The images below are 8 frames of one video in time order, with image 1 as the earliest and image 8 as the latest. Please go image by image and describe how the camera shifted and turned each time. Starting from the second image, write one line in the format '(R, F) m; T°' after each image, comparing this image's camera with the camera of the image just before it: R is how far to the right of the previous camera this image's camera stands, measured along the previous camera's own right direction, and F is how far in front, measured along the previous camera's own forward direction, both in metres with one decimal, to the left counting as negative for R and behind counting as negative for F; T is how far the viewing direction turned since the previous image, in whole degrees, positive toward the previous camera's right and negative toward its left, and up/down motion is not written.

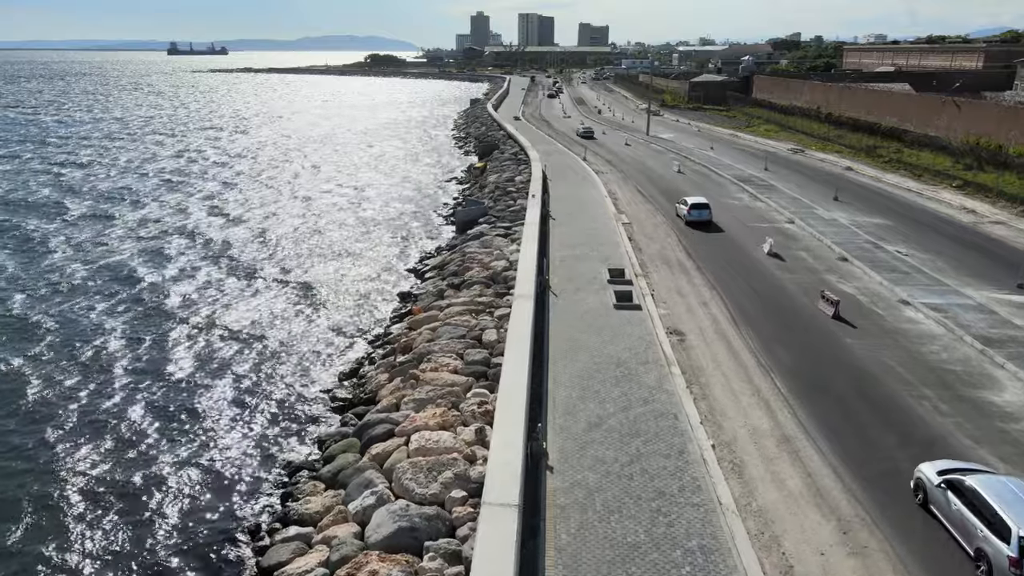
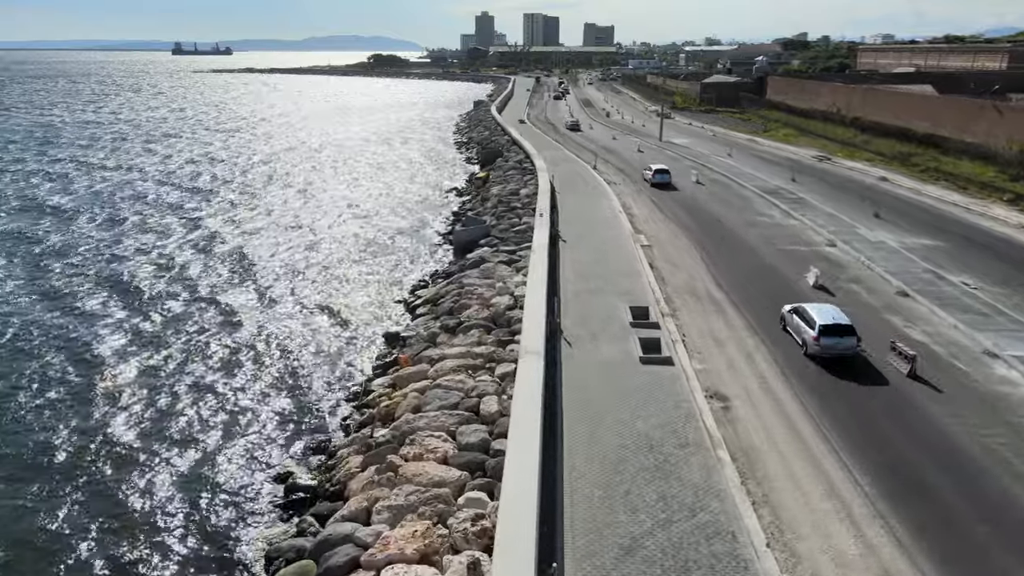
(0.0, +2.9) m; 0°
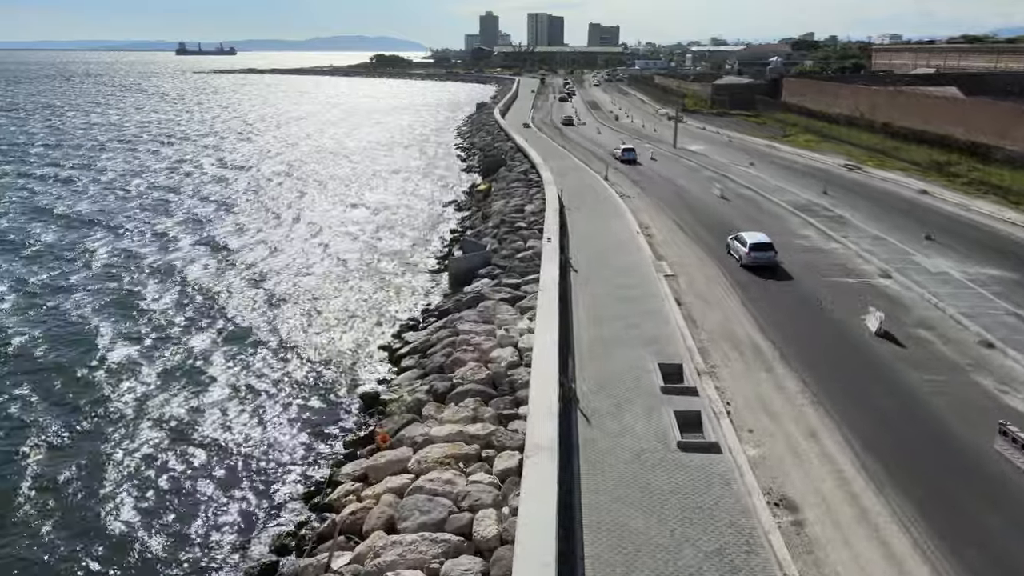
(0.0, +3.1) m; 0°
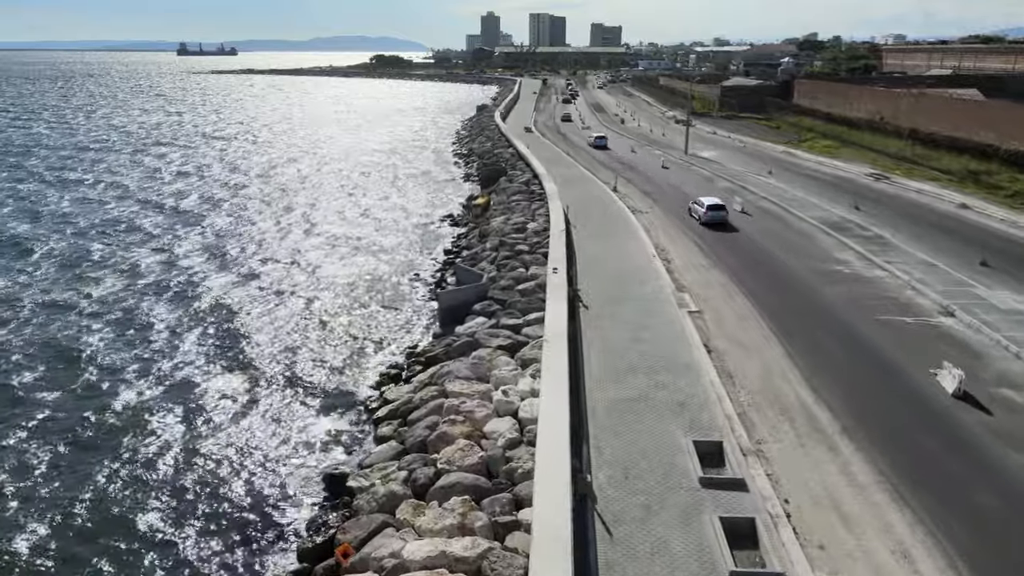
(0.0, +2.8) m; 0°
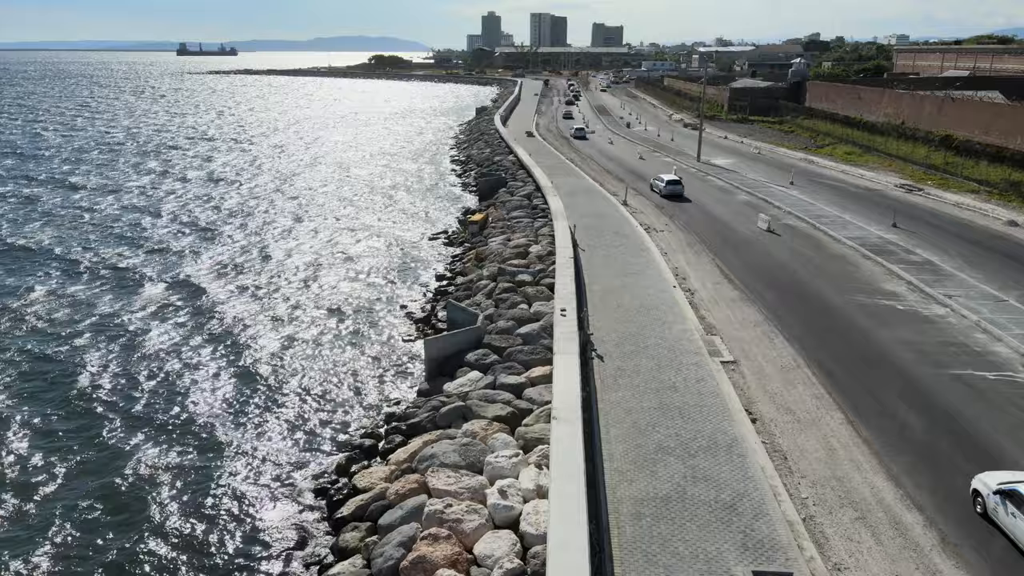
(0.0, +2.8) m; 0°
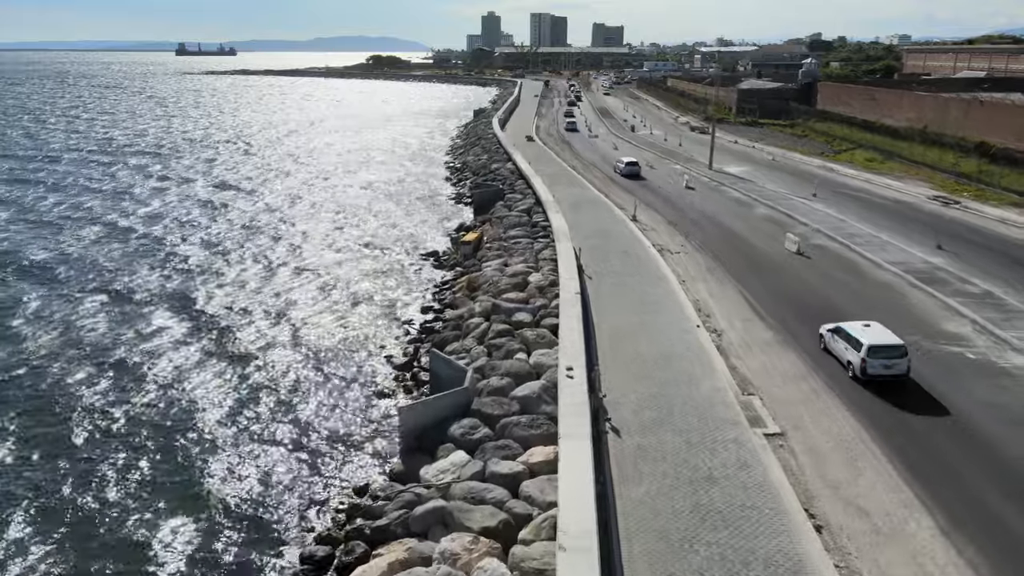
(+0.1, +2.8) m; 0°
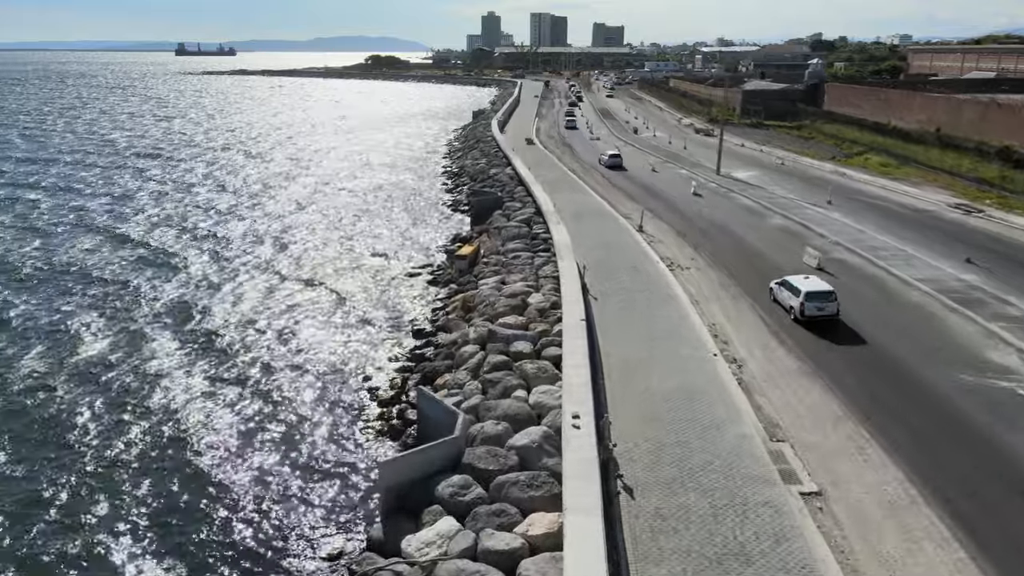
(0.0, +1.6) m; 0°
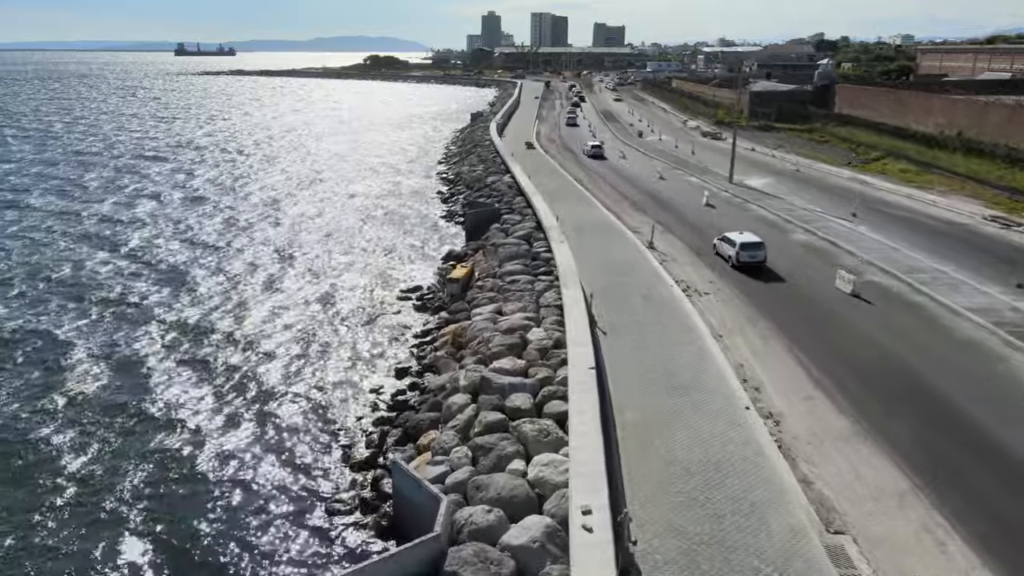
(+0.1, +2.3) m; 0°
